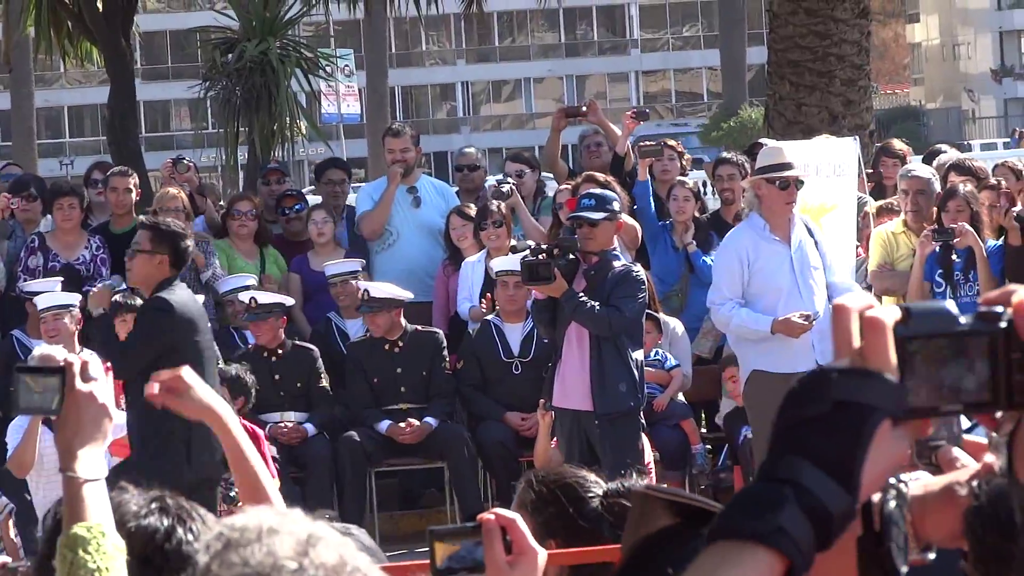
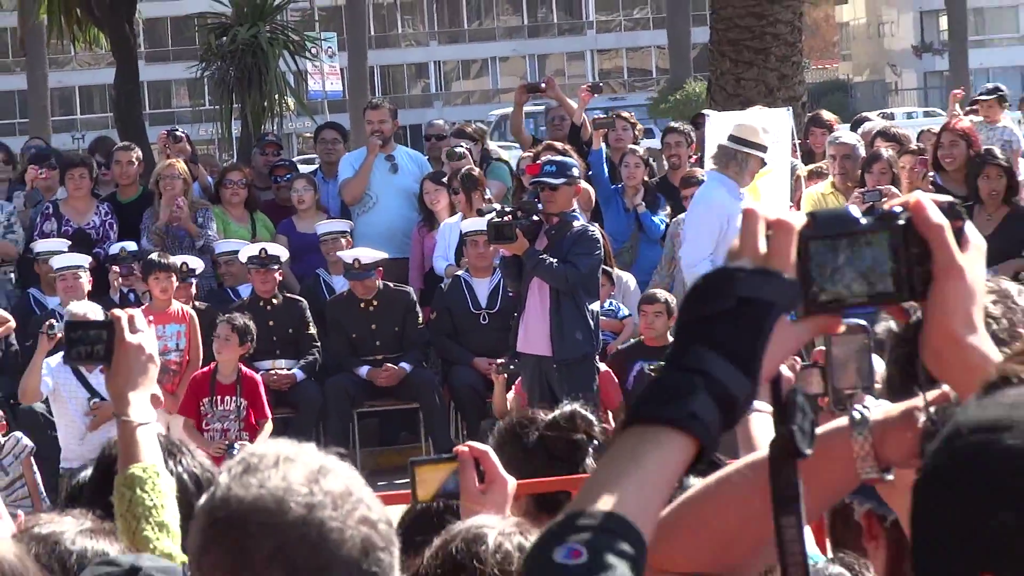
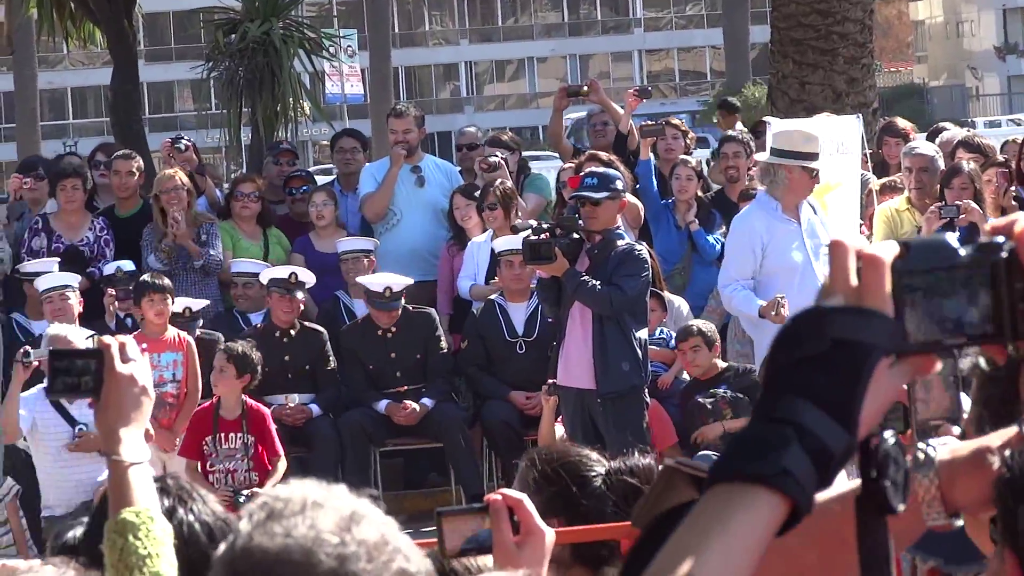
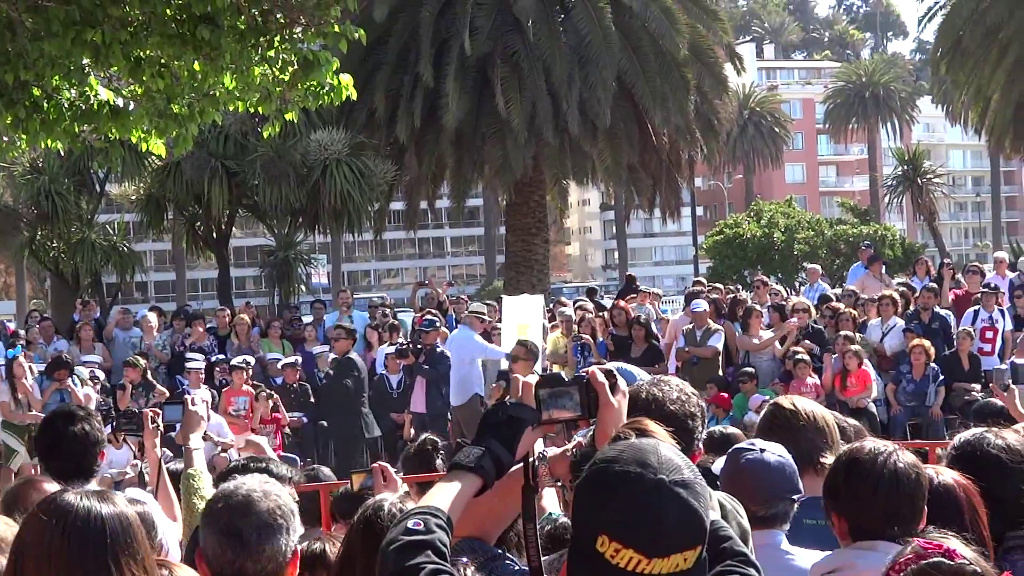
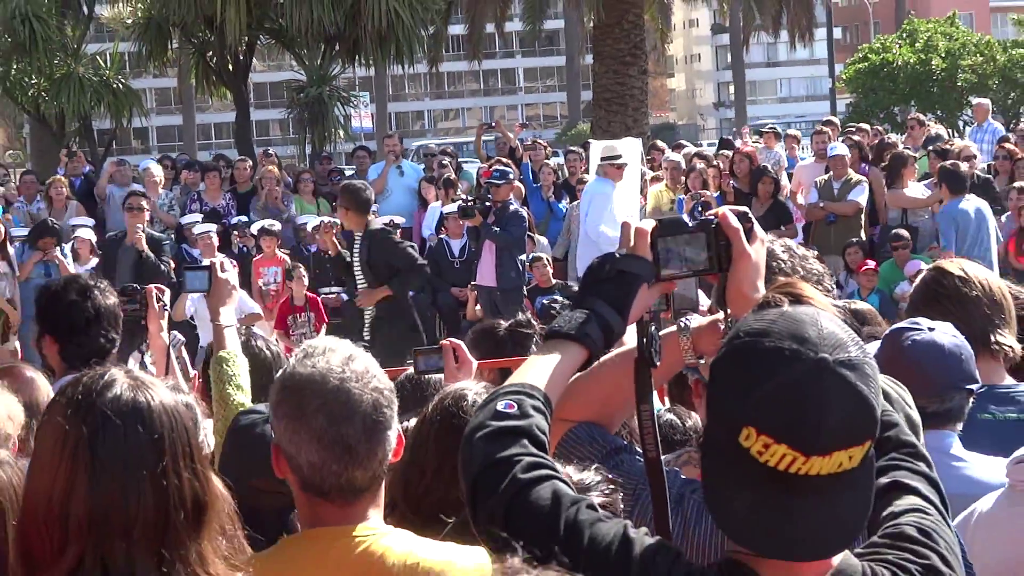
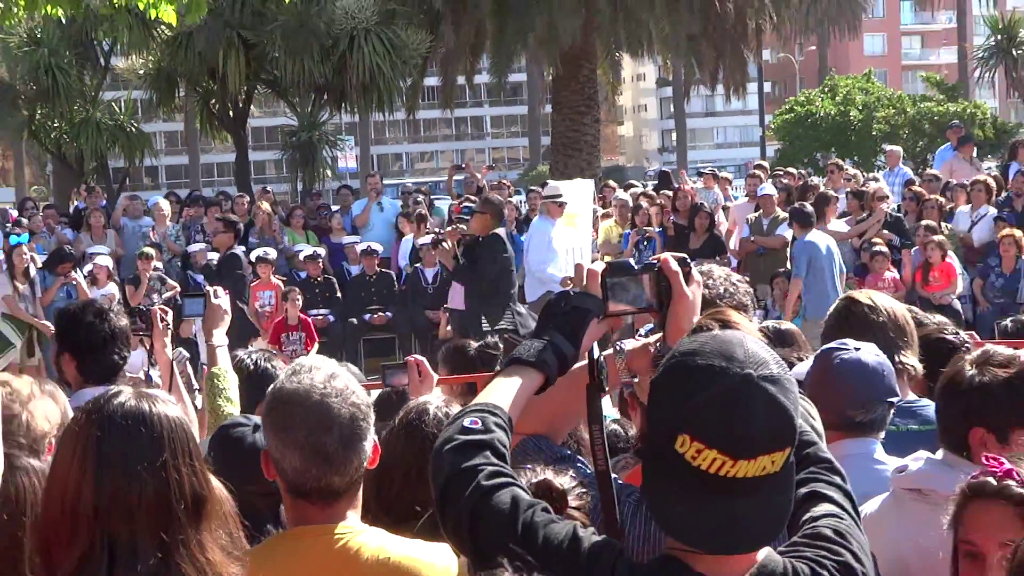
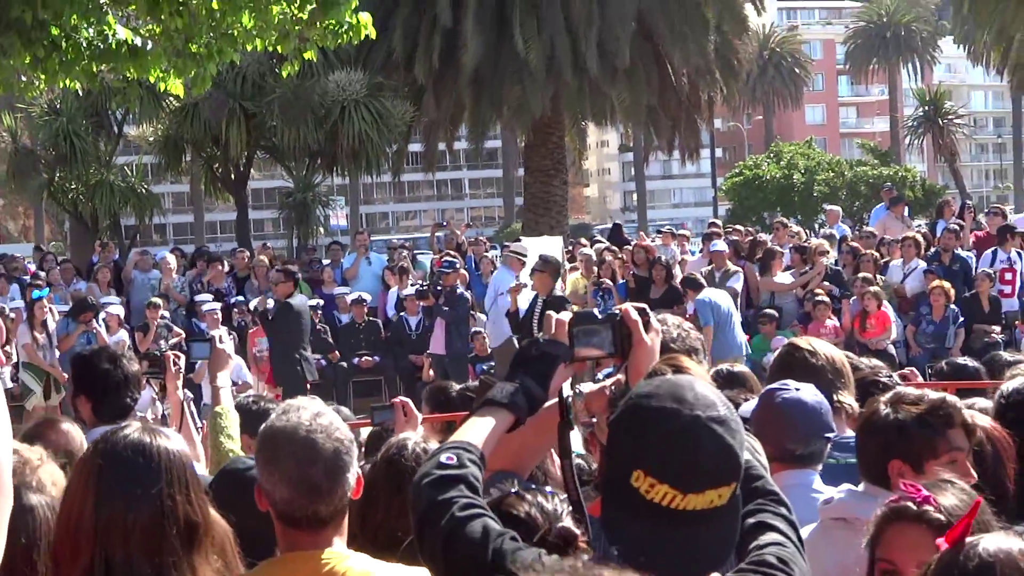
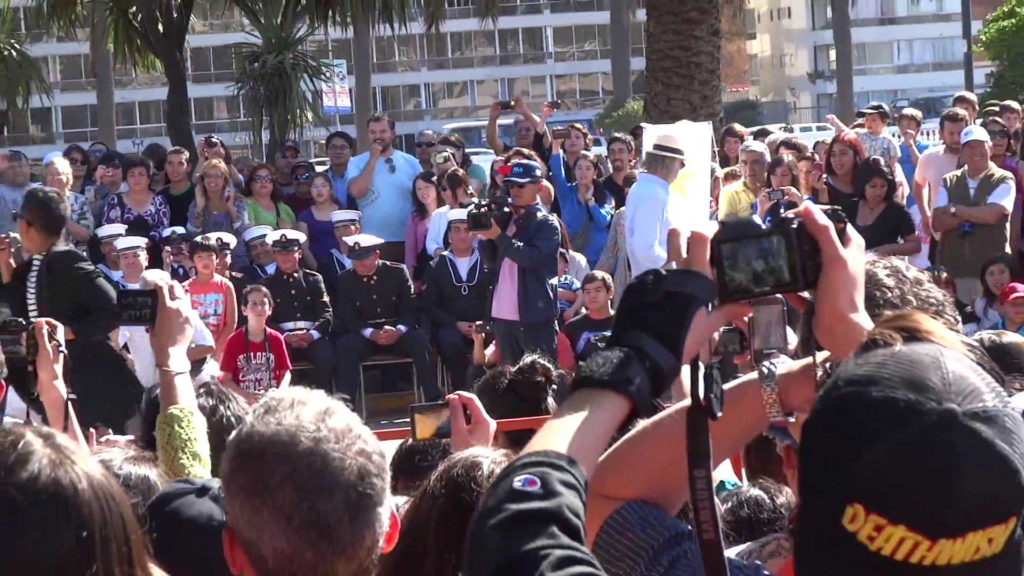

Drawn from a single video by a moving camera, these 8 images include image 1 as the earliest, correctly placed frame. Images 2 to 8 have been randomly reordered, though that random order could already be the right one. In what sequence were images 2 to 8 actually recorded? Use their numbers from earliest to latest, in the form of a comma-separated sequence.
3, 2, 8, 5, 6, 7, 4
